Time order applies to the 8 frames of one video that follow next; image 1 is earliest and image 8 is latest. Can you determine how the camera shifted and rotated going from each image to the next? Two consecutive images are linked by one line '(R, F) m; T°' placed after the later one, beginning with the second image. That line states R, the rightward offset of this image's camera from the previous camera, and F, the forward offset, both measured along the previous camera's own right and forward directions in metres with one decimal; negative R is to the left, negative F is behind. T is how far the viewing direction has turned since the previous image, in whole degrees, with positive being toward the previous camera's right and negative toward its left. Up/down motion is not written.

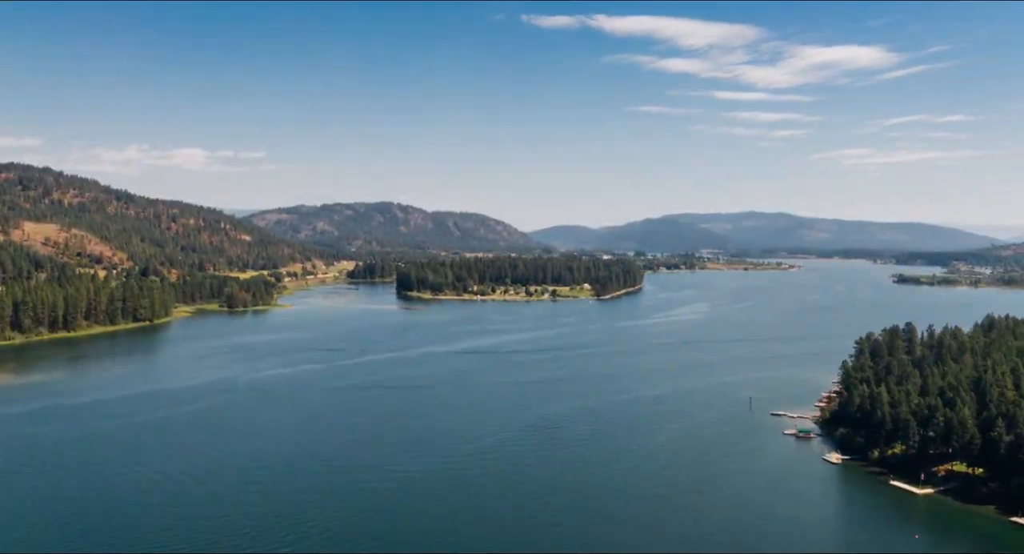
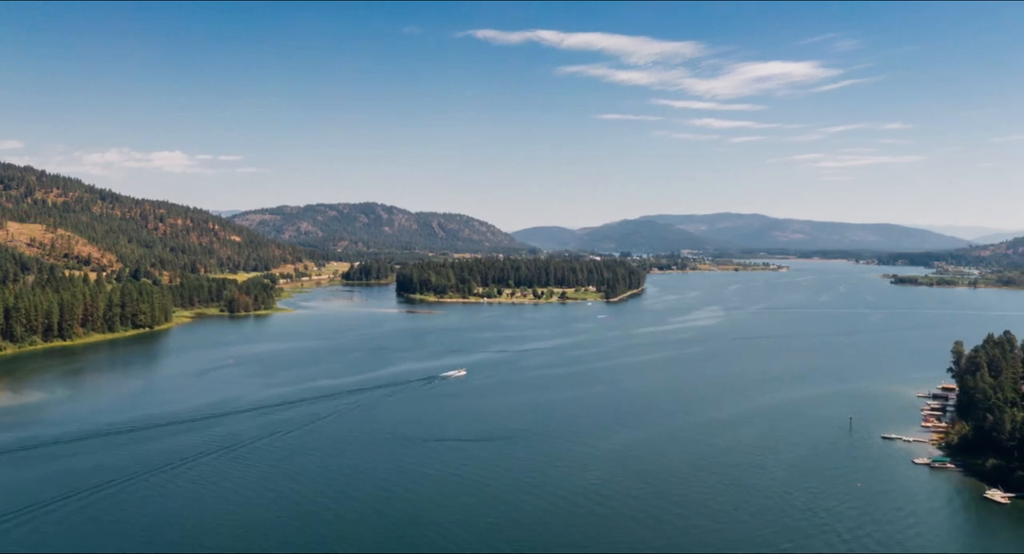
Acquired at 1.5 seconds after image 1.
(-2.6, +3.2) m; +1°
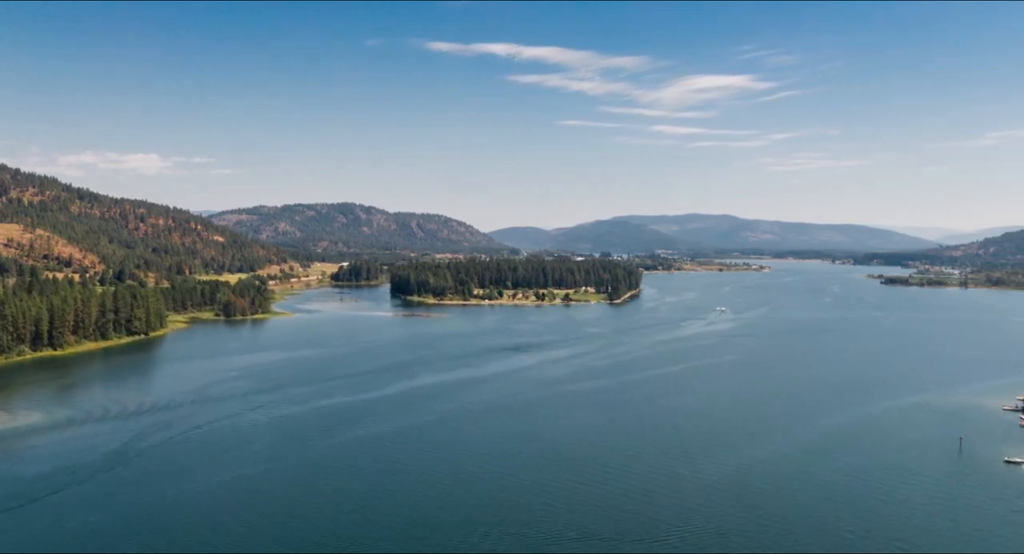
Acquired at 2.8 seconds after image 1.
(-2.5, +2.8) m; +1°
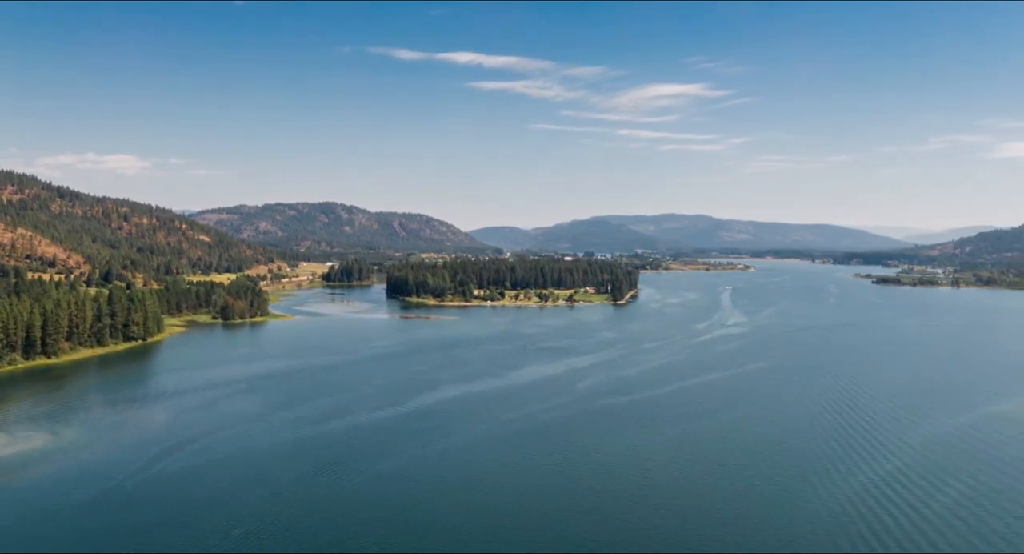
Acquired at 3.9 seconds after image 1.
(-2.2, +2.4) m; +1°
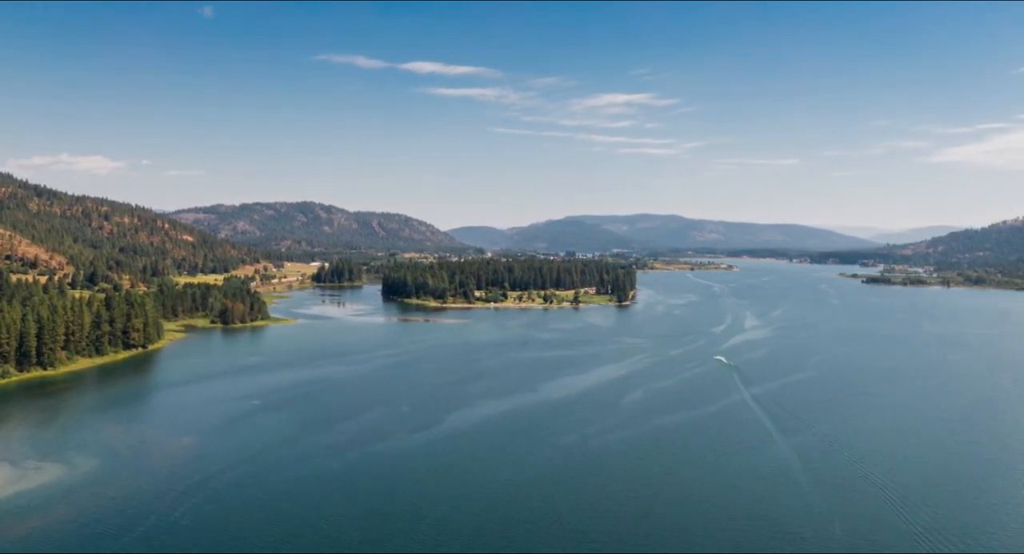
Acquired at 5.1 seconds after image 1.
(-2.5, +2.6) m; +1°
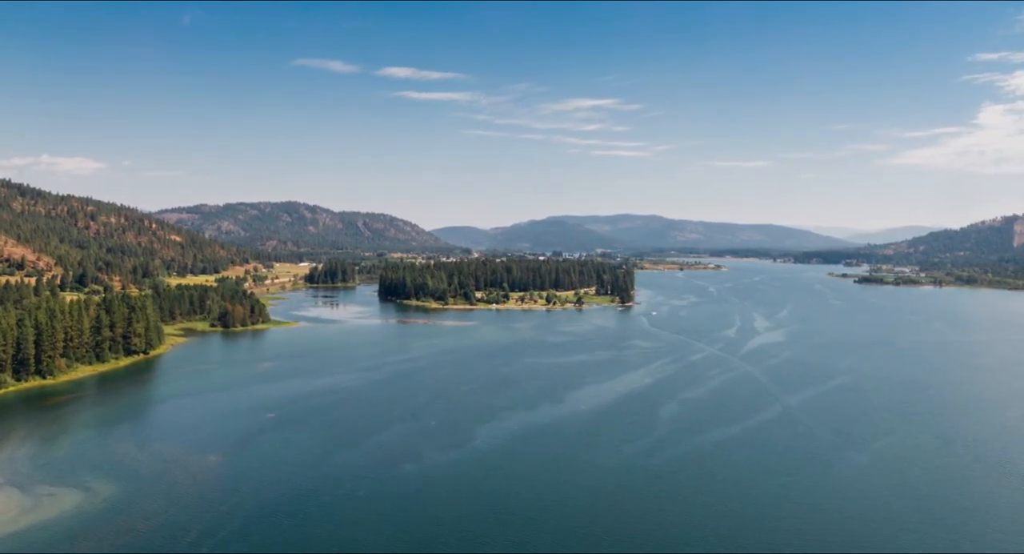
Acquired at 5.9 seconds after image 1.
(-1.7, +1.7) m; +1°
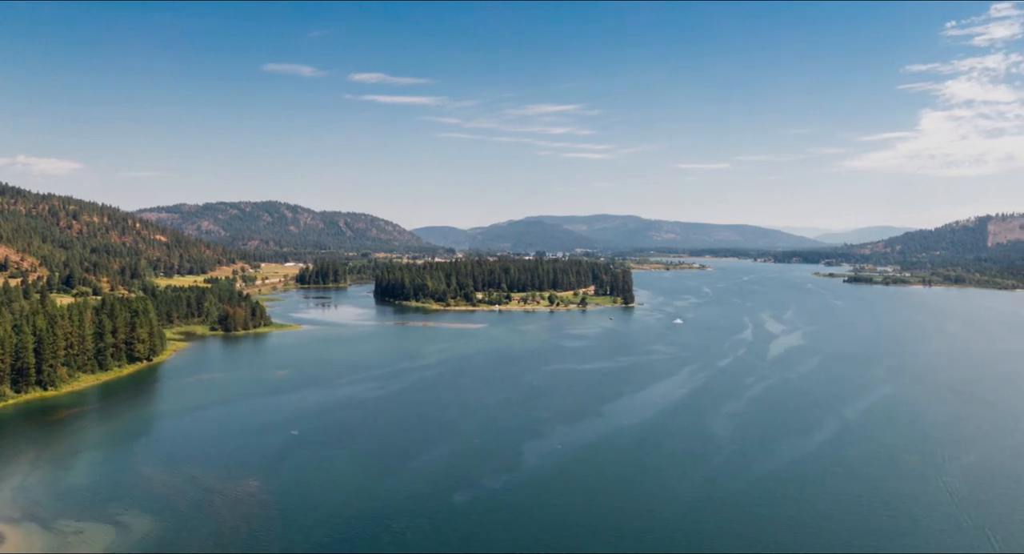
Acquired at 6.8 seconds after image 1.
(-2.1, +1.9) m; +1°
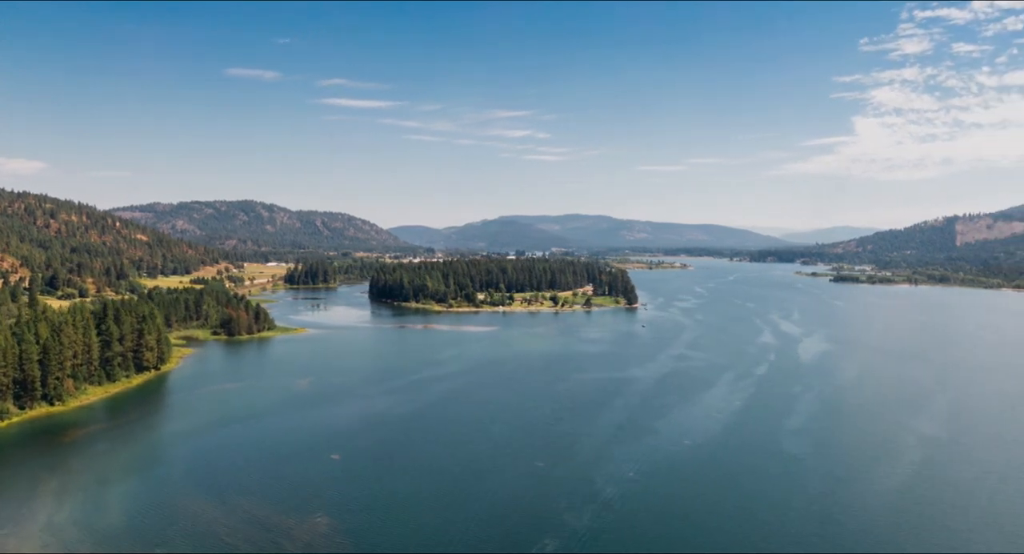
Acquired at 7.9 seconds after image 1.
(-2.6, +2.3) m; +2°
